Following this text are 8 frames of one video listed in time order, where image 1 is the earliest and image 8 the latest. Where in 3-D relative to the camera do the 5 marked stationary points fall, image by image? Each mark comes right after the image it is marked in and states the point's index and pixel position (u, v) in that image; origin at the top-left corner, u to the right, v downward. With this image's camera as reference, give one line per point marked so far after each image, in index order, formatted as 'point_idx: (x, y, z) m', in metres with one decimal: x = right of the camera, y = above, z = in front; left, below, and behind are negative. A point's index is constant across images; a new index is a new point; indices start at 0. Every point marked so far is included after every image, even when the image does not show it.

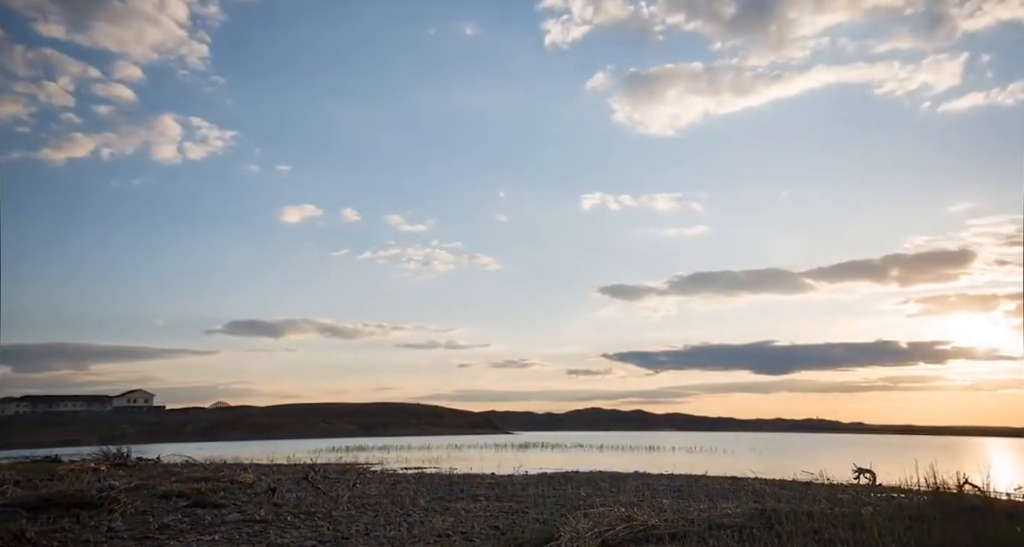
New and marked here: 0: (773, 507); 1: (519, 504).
0: (+6.9, -6.2, +19.6) m
1: (+0.2, -5.7, +19.1) m
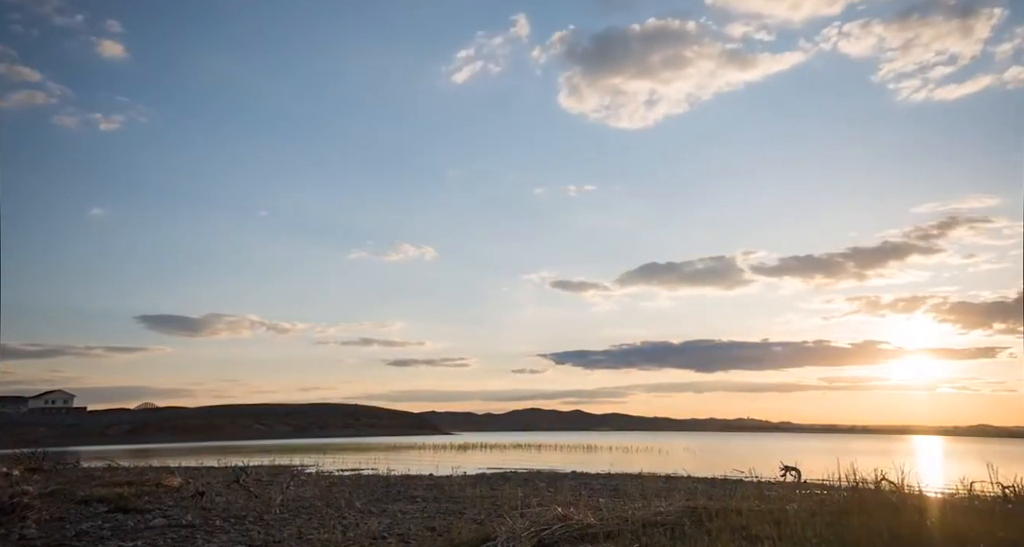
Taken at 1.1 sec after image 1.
0: (+5.2, -6.3, +20.2) m
1: (-1.5, -6.1, +19.6) m
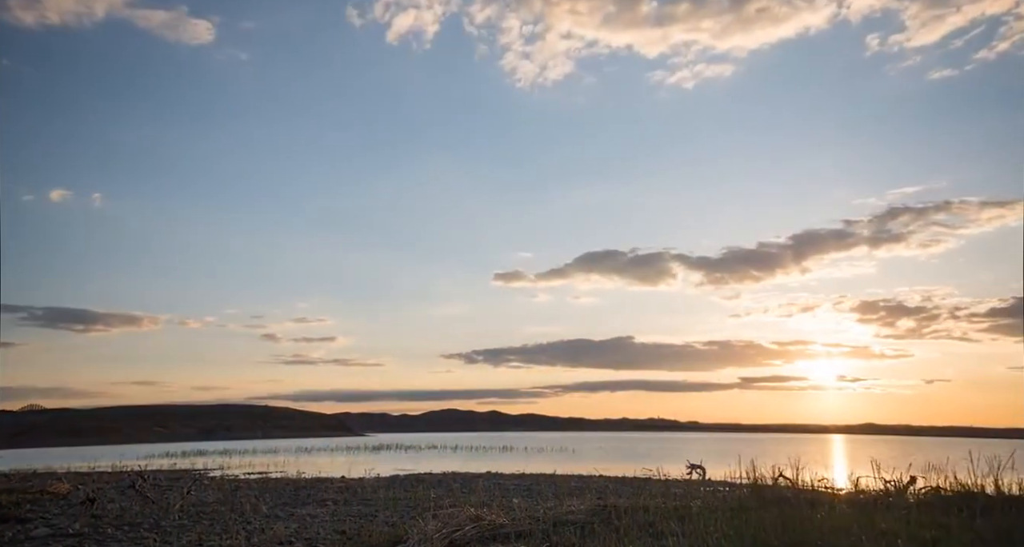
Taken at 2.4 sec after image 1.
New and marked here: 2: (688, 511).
0: (+2.8, -6.4, +20.7) m
1: (-3.8, -6.1, +19.4) m
2: (+4.5, -6.0, +18.8) m
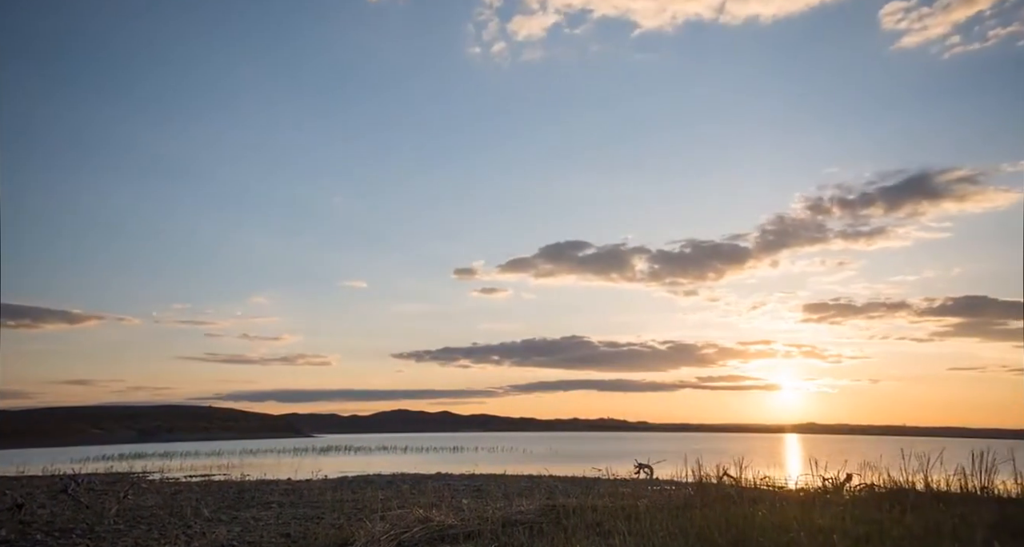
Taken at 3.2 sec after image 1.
0: (+1.4, -6.4, +20.8) m
1: (-5.1, -6.1, +19.2) m
2: (+3.1, -6.1, +19.0) m
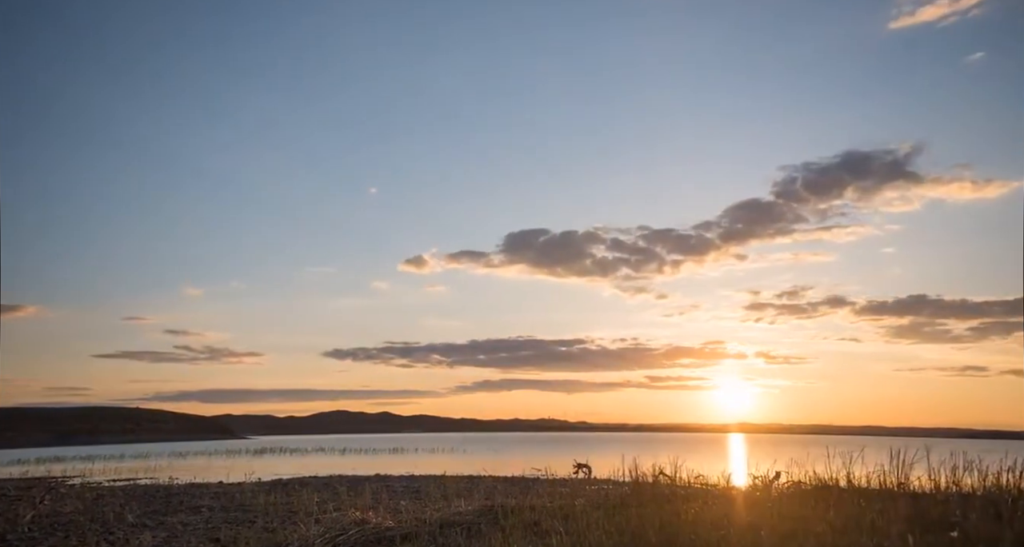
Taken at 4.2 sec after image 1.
0: (-0.3, -6.4, +20.7) m
1: (-6.7, -6.1, +18.7) m
2: (+1.5, -6.1, +19.1) m
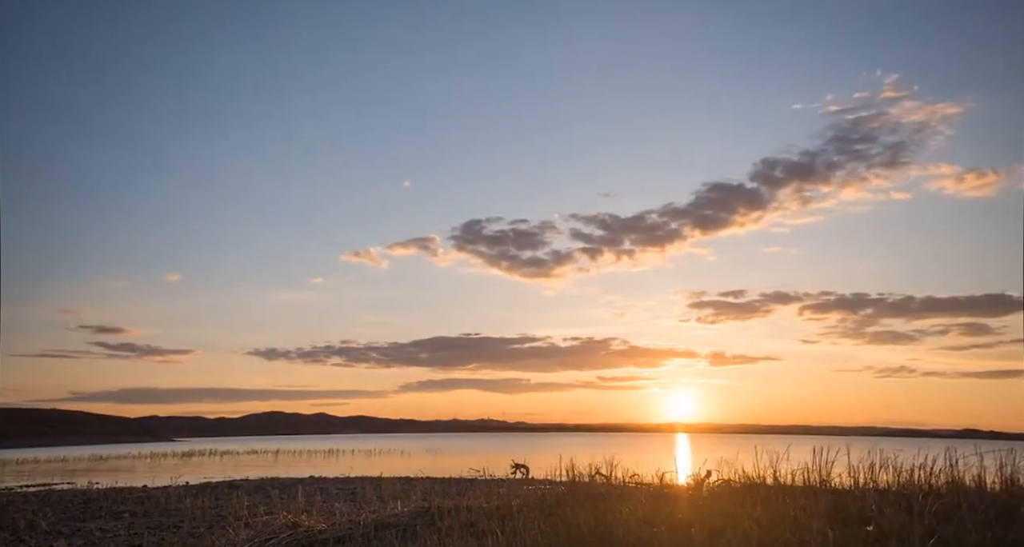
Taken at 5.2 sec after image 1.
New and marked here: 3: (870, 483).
0: (-2.1, -6.4, +20.5) m
1: (-8.3, -6.0, +18.1) m
2: (-0.1, -6.1, +19.0) m
3: (+5.3, -3.1, +11.0) m
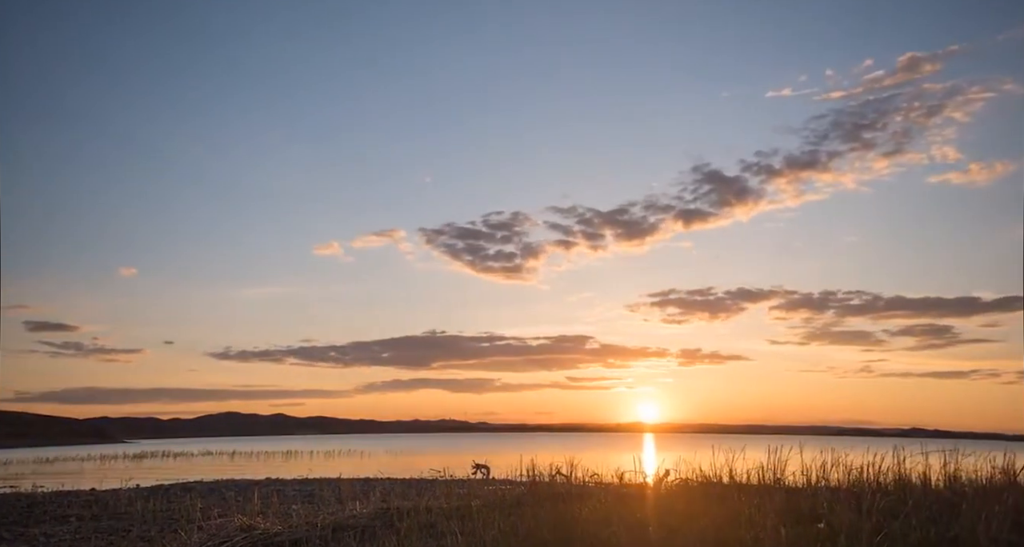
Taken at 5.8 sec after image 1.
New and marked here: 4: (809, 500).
0: (-3.1, -6.3, +20.3) m
1: (-9.3, -5.9, +17.6) m
2: (-1.1, -6.0, +18.9) m
3: (+4.6, -3.1, +11.0) m
4: (+4.3, -3.3, +10.9) m
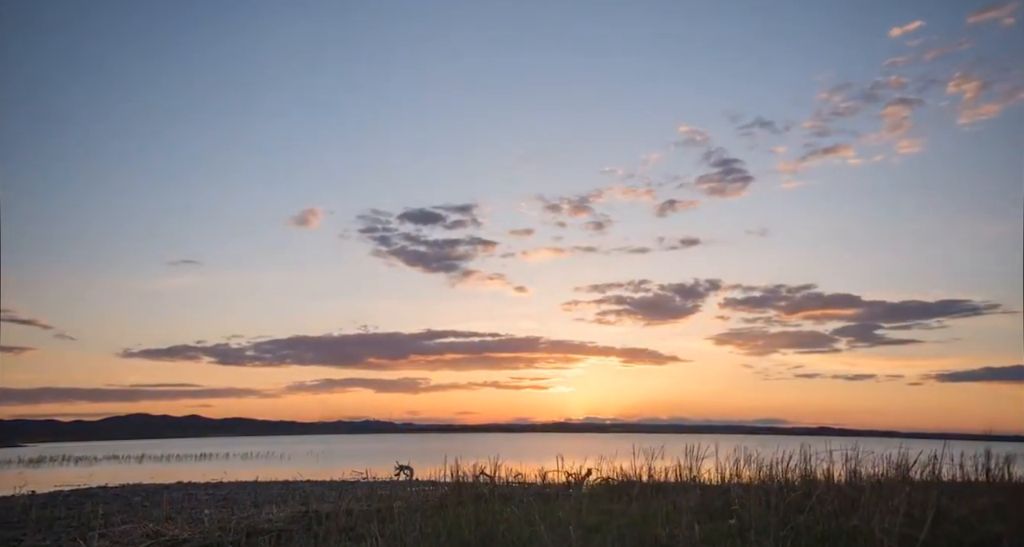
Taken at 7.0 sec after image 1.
0: (-5.2, -6.2, +19.7) m
1: (-11.0, -5.7, +16.5) m
2: (-3.0, -5.9, +18.4) m
3: (+3.3, -3.0, +11.1) m
4: (+3.1, -3.3, +10.9) m
